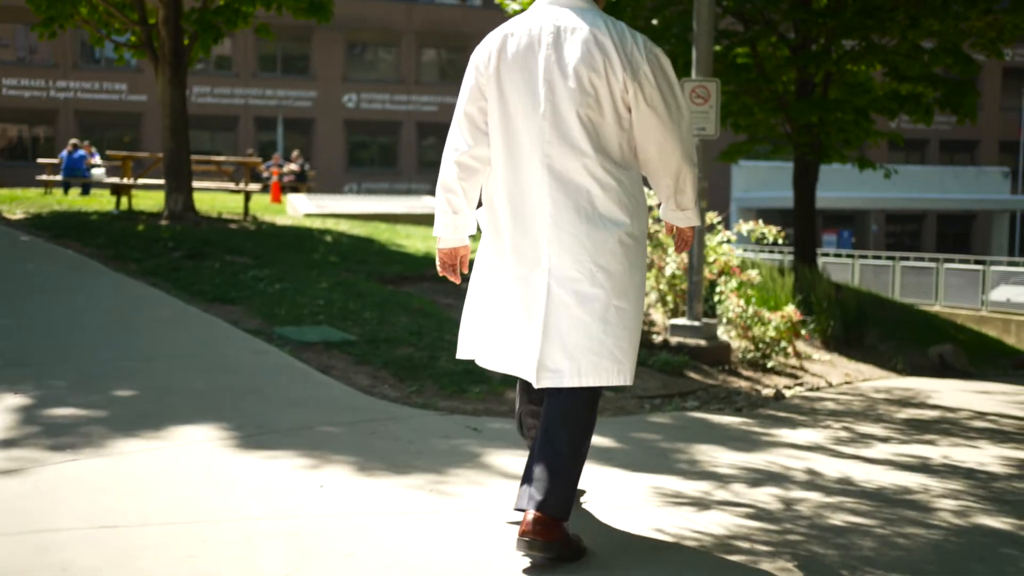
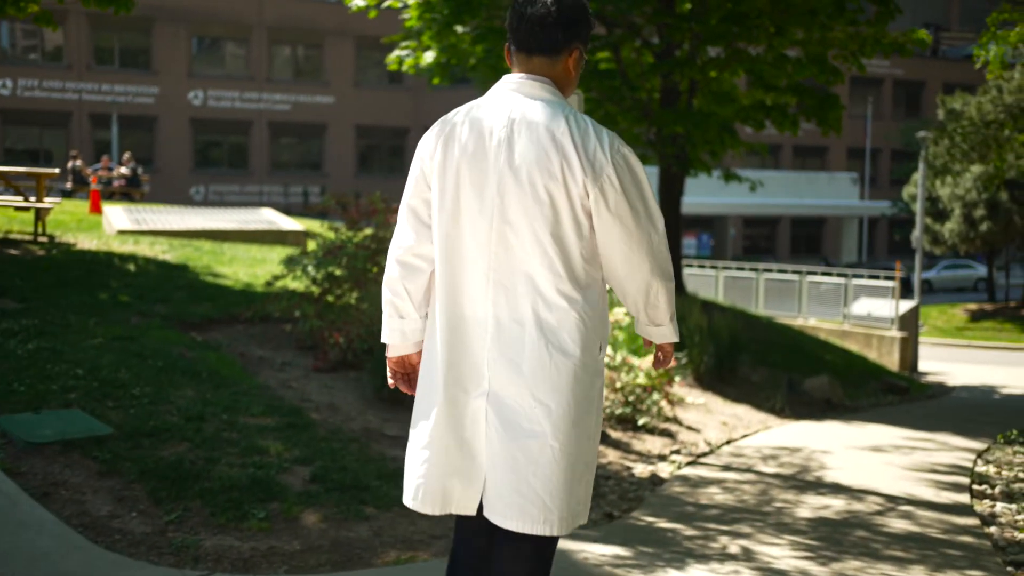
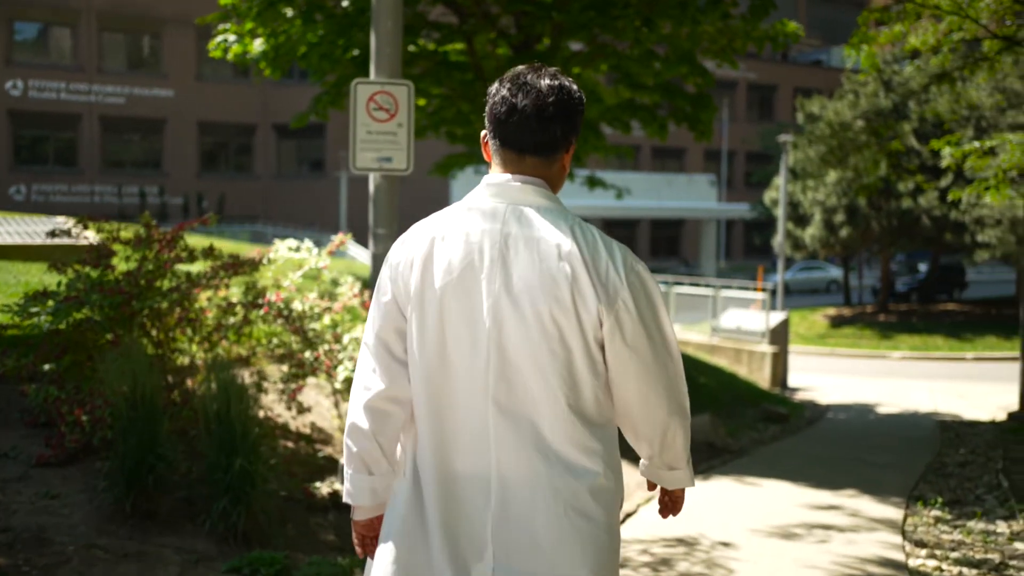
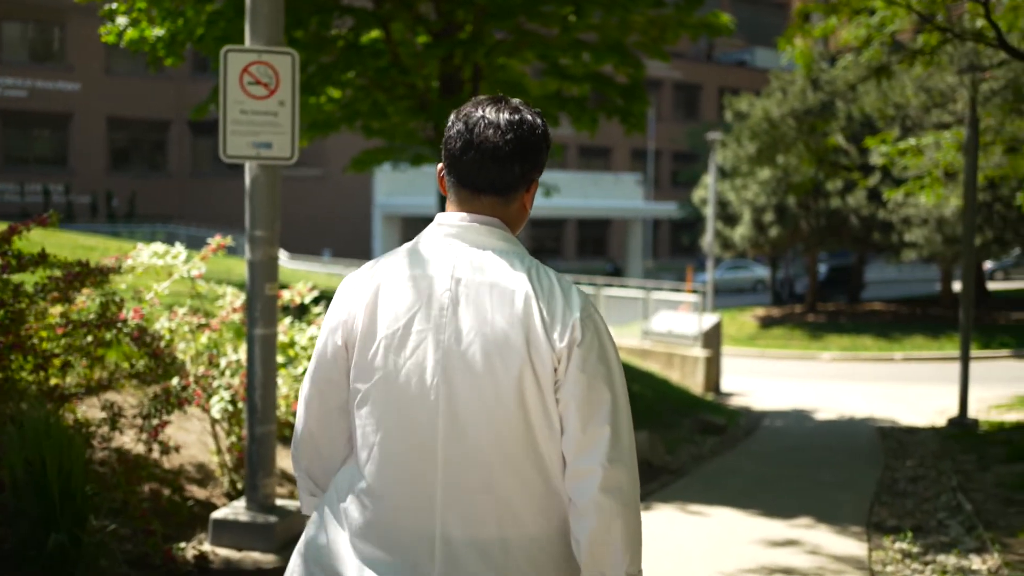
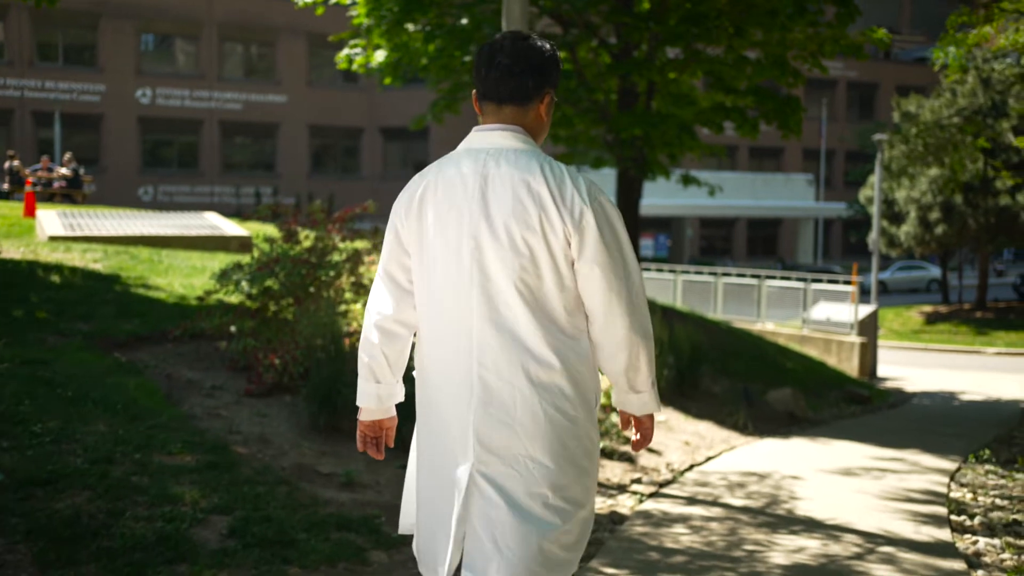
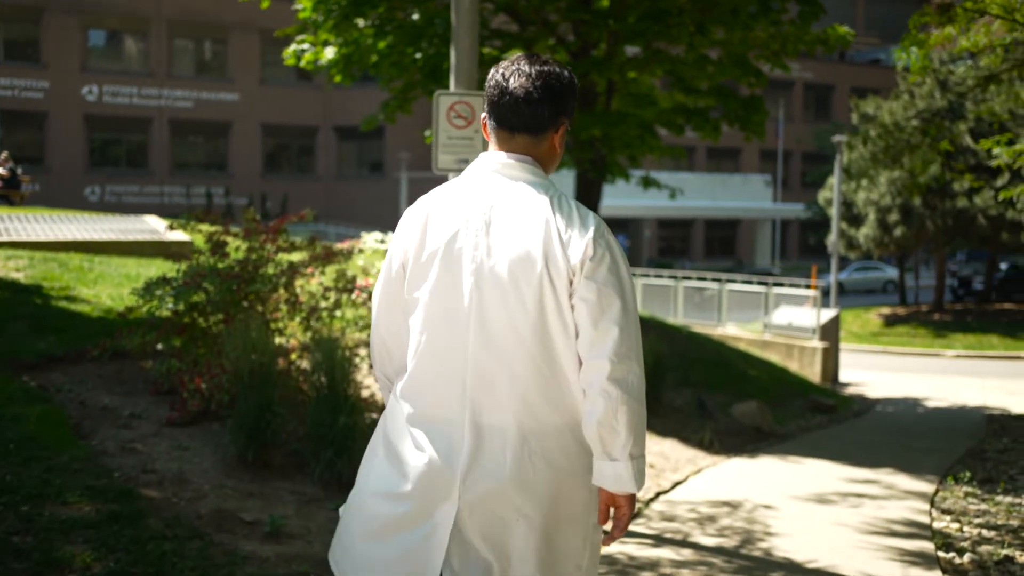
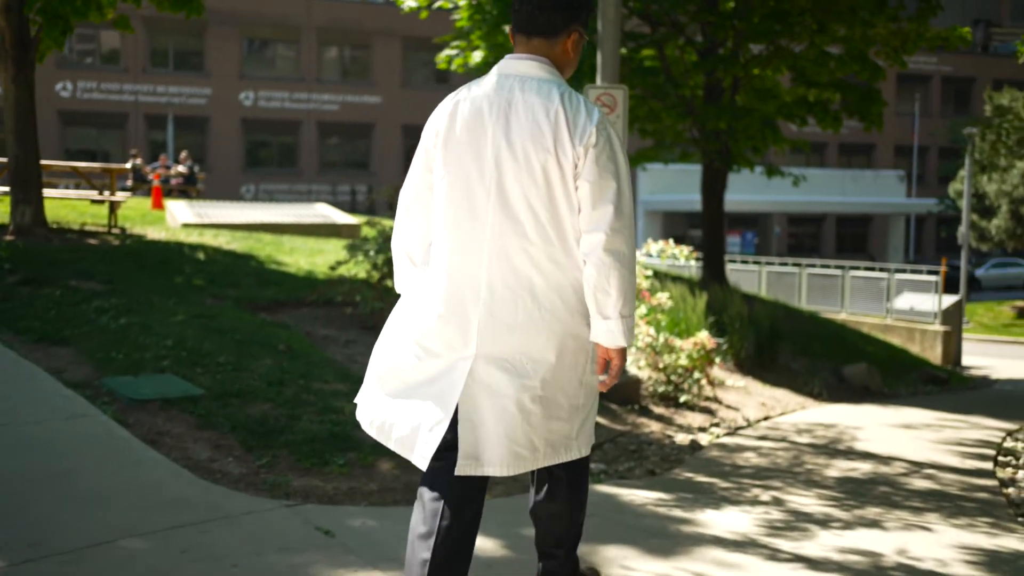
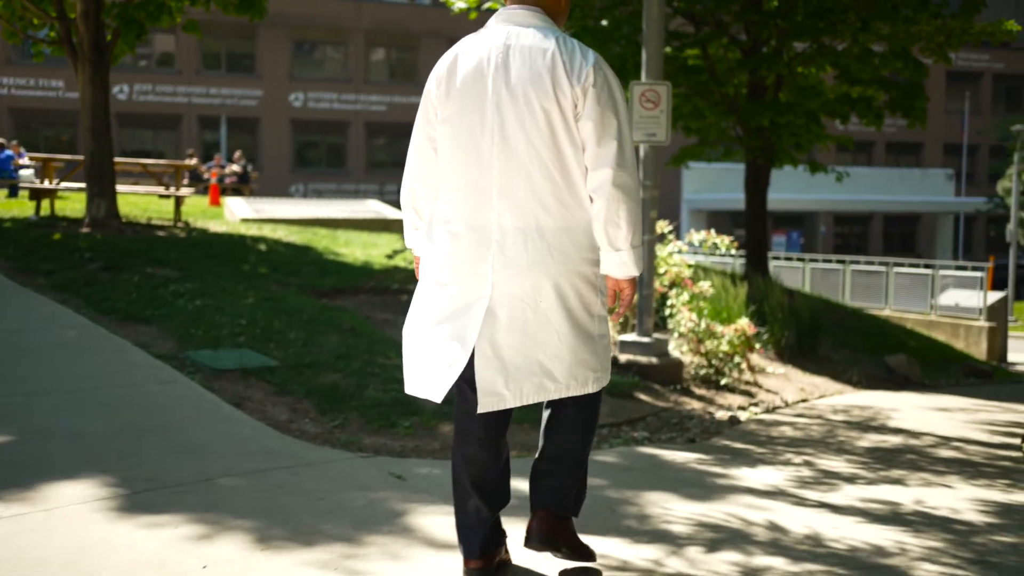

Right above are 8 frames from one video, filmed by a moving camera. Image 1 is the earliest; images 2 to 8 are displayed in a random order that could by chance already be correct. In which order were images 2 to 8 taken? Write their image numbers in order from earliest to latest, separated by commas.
8, 7, 2, 5, 6, 3, 4
